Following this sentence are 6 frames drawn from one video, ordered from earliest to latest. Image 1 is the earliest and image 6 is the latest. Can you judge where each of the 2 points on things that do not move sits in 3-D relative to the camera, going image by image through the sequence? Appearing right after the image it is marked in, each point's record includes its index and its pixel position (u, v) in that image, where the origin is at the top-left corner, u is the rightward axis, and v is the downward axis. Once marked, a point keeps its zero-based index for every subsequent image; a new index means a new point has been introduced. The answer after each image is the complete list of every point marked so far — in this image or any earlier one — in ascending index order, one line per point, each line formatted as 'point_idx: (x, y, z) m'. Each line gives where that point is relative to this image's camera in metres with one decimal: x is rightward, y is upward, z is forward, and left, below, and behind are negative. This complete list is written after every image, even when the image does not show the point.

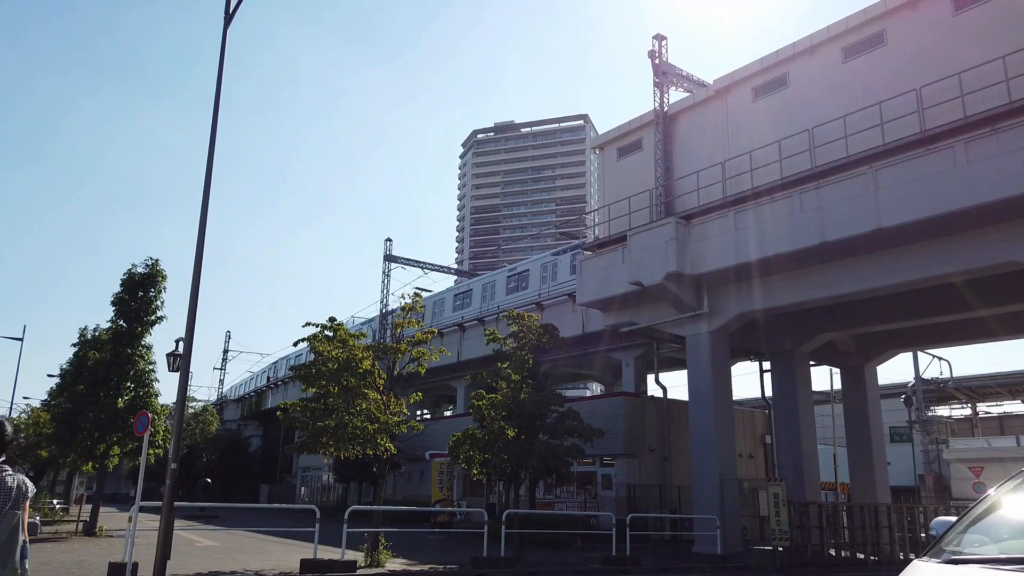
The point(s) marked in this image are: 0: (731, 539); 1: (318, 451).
0: (+5.7, -6.5, +19.9) m
1: (-3.8, -3.2, +14.9) m
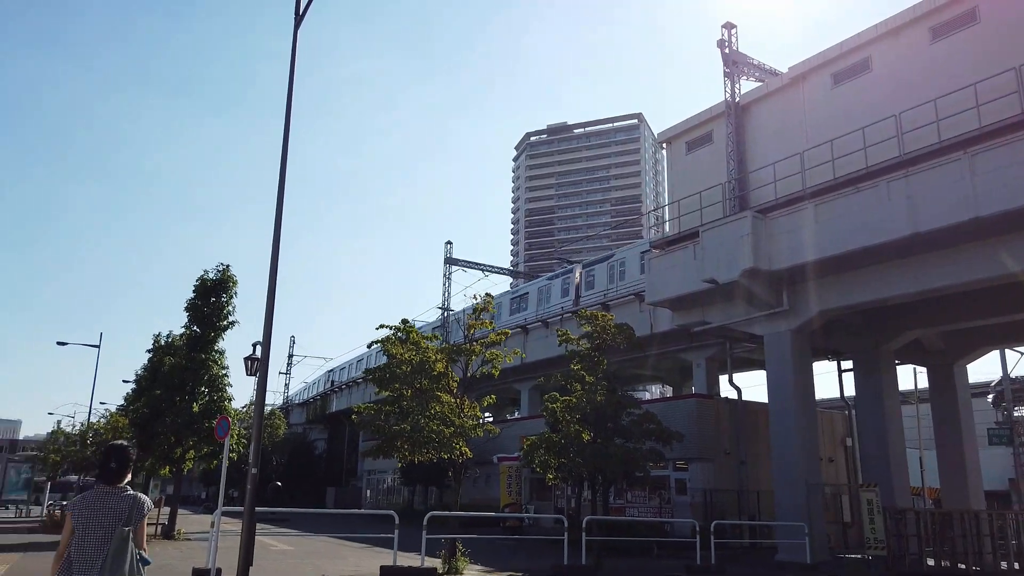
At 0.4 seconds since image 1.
0: (+7.6, -6.4, +19.0) m
1: (-2.3, -3.2, +14.7) m
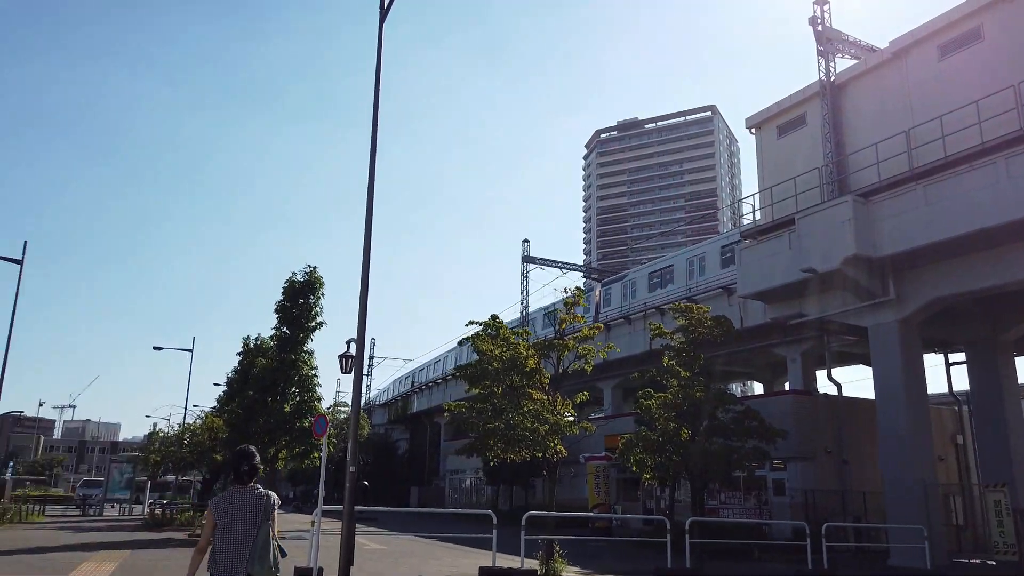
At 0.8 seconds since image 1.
0: (+9.8, -6.1, +17.7) m
1: (-0.5, -3.1, +14.4) m
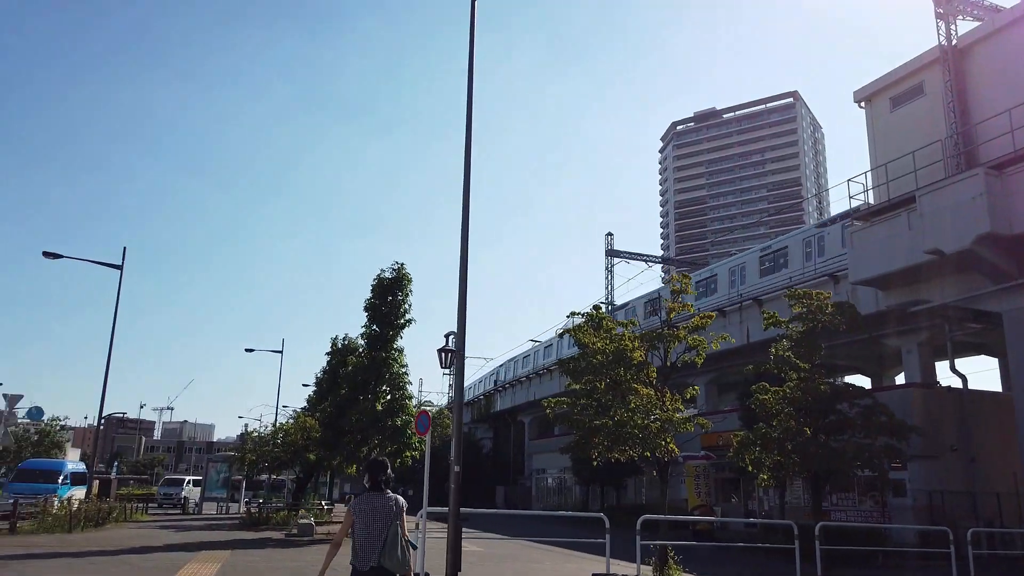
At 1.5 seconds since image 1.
0: (+12.1, -5.7, +15.8) m
1: (+1.4, -2.9, +13.6) m
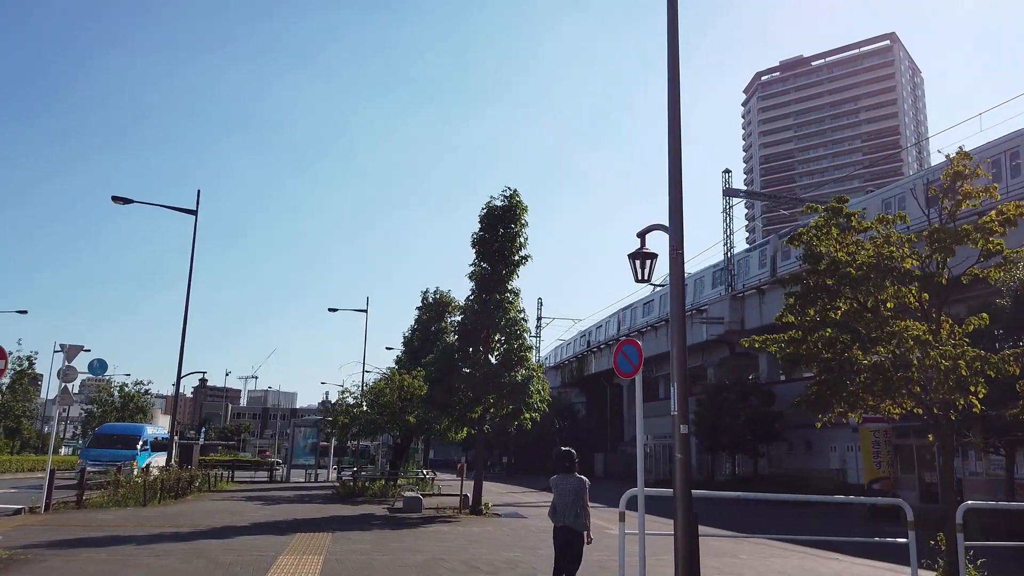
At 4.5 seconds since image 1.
0: (+14.9, -4.0, +10.9) m
1: (+4.0, -1.5, +9.5) m
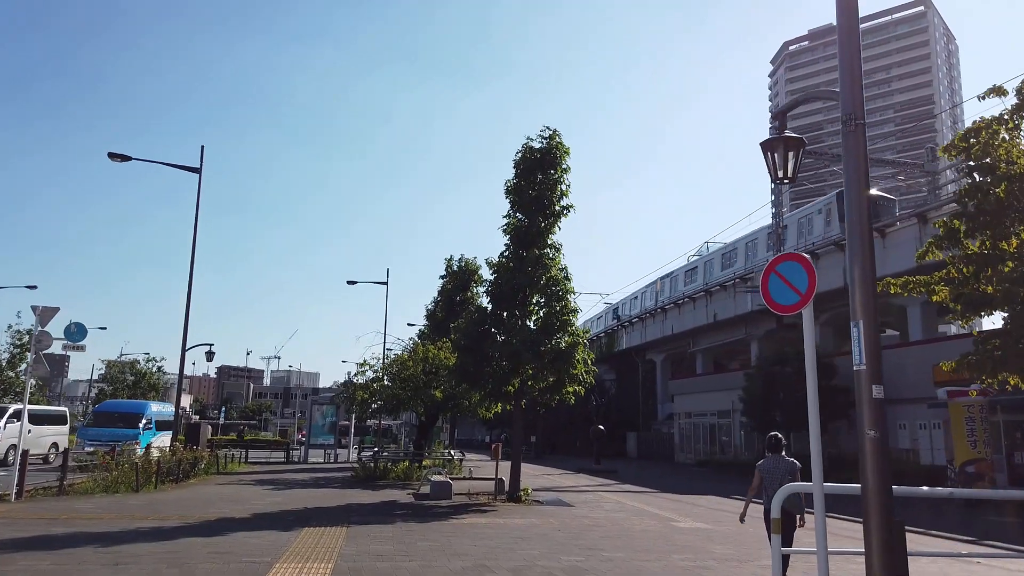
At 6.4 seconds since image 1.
0: (+15.5, -3.1, +8.2) m
1: (+4.6, -0.7, +7.0) m
